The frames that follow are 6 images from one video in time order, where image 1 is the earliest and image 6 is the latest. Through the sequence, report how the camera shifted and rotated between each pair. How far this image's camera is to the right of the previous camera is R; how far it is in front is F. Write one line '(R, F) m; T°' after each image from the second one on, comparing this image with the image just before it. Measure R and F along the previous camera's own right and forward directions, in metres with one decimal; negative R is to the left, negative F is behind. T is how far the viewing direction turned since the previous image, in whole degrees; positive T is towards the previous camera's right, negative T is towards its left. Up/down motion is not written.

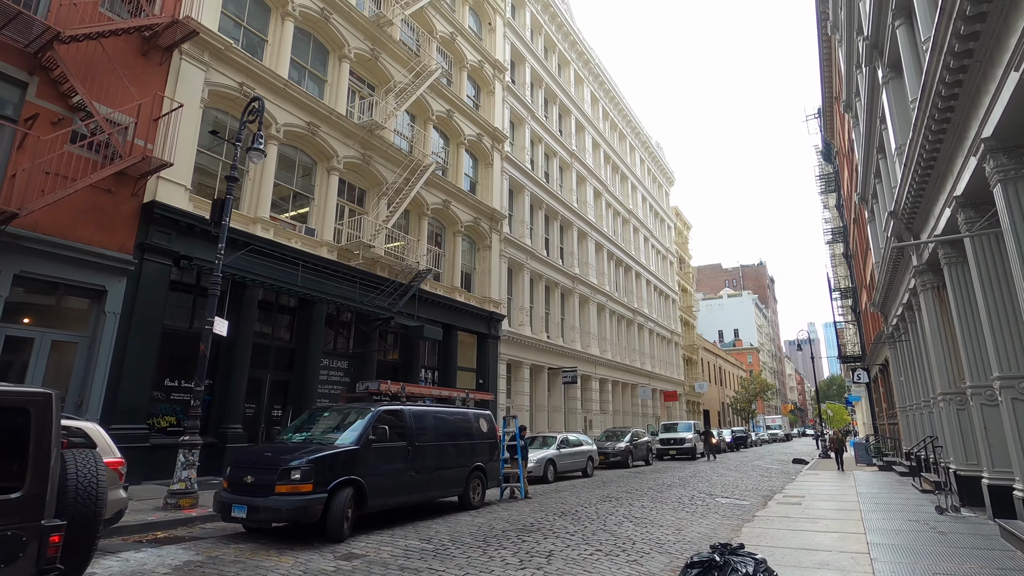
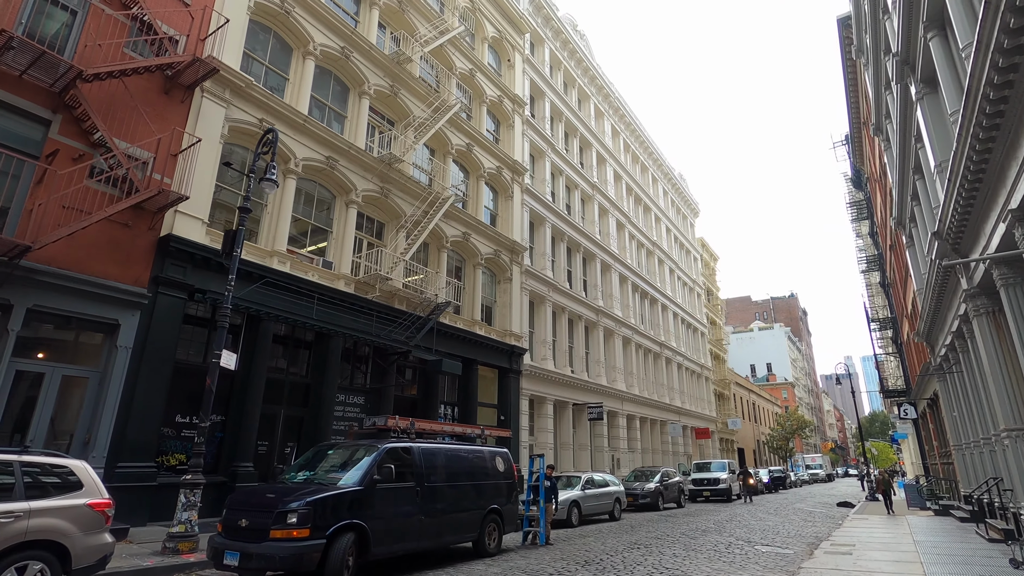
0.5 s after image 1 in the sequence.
(+0.2, +0.5) m; -3°
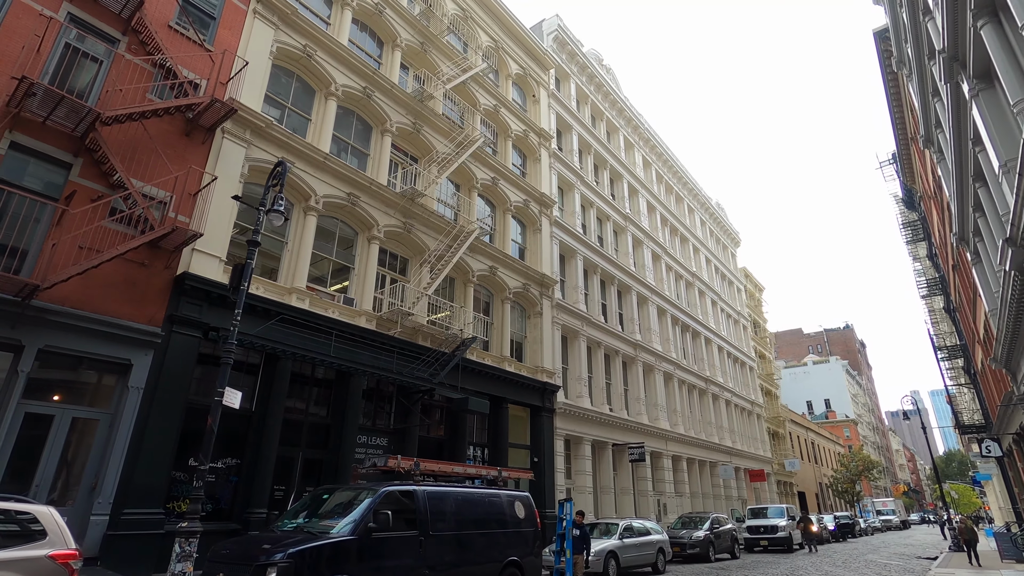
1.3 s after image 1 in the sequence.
(+0.5, +0.8) m; -4°
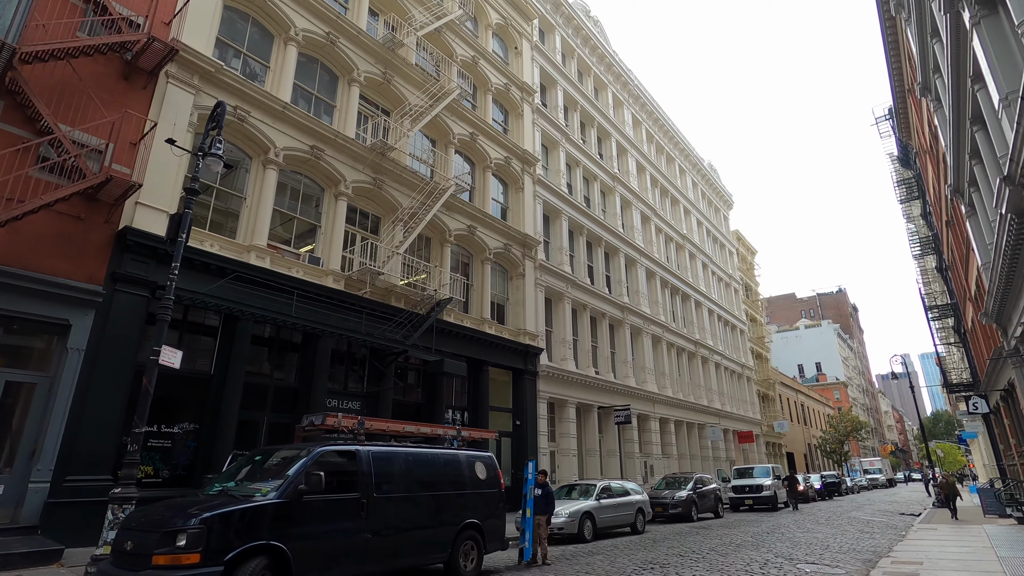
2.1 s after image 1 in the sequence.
(+0.6, +0.7) m; 0°
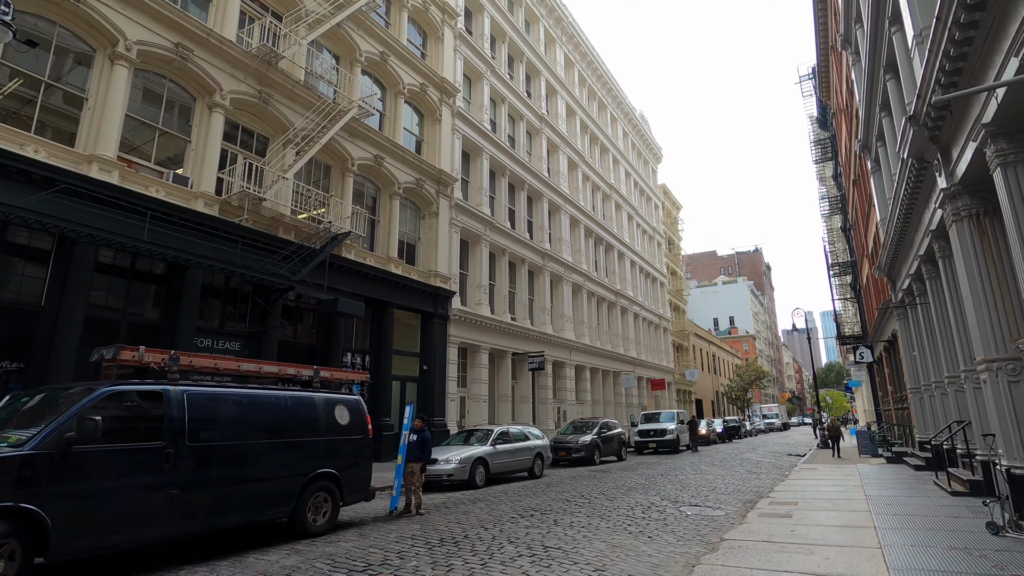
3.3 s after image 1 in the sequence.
(+1.0, +1.0) m; +7°
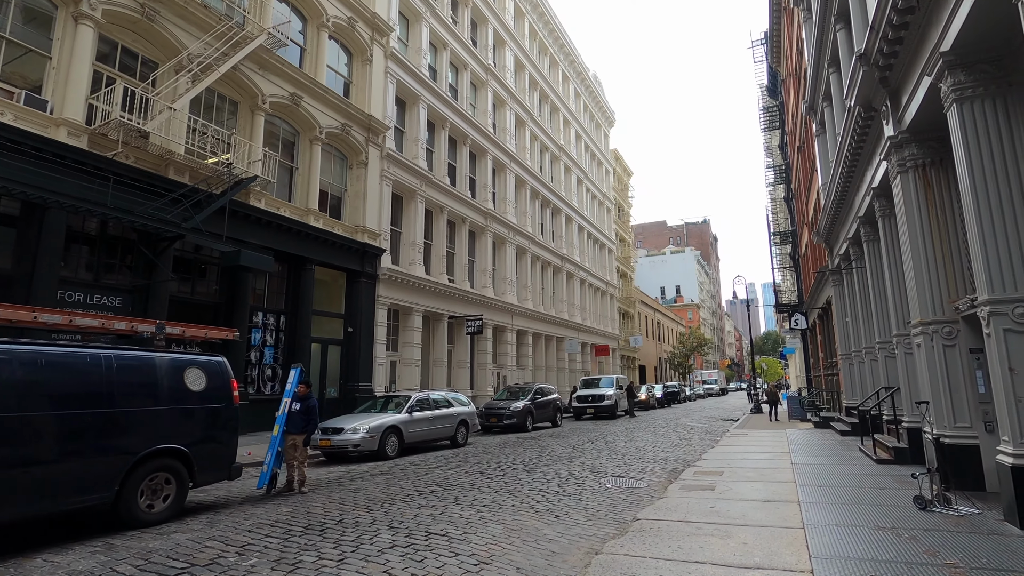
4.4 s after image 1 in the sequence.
(+0.8, +1.2) m; +5°
